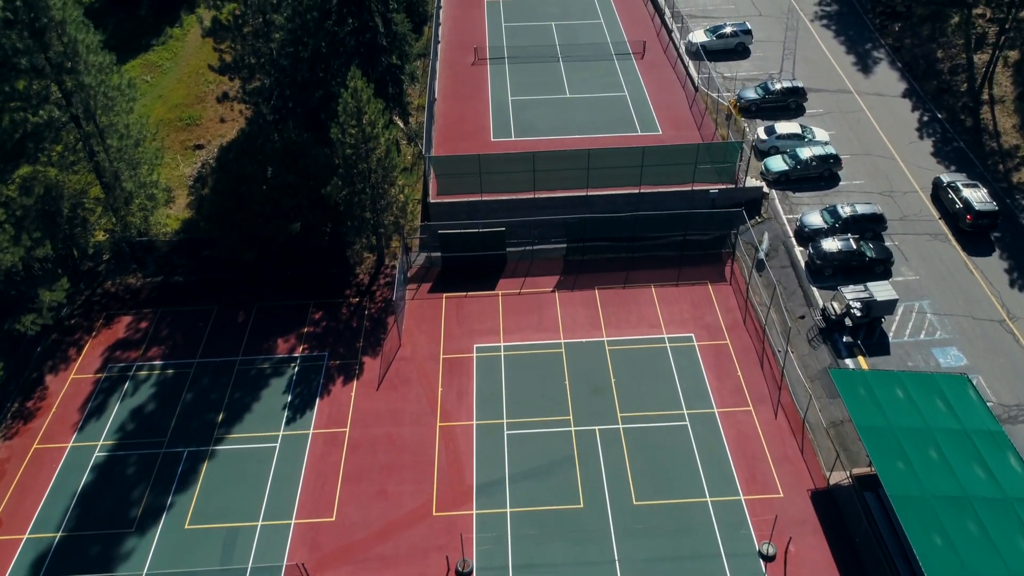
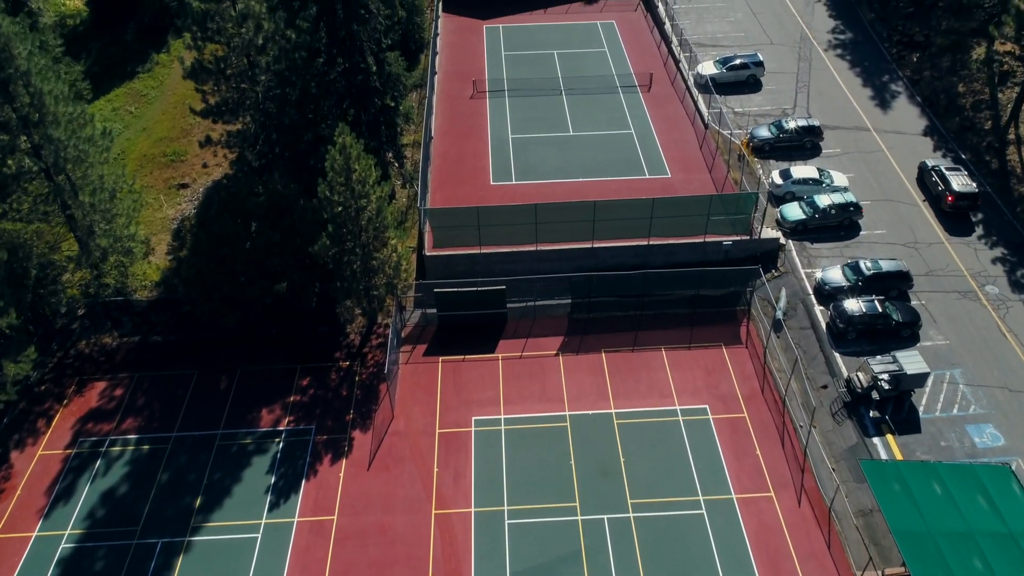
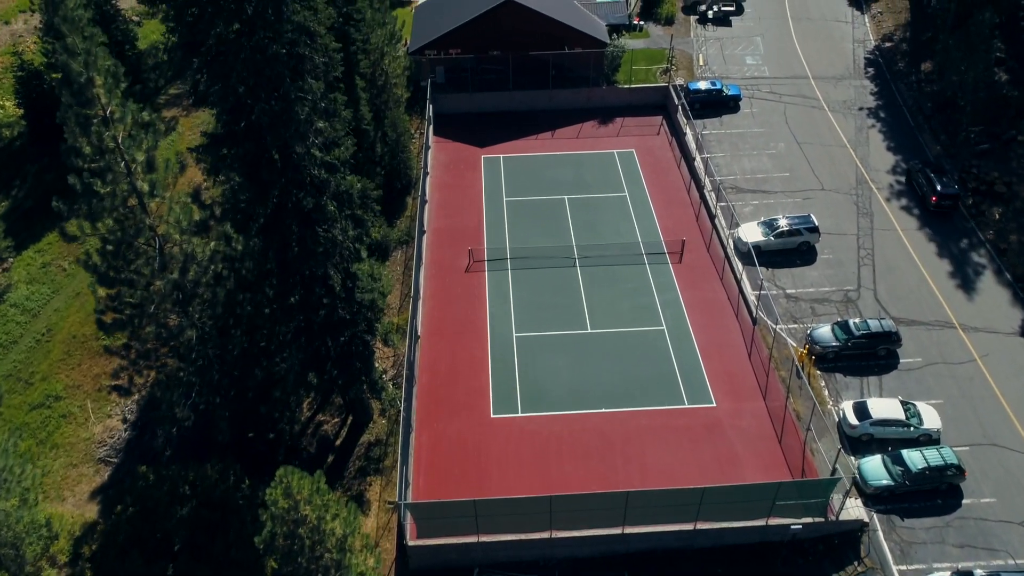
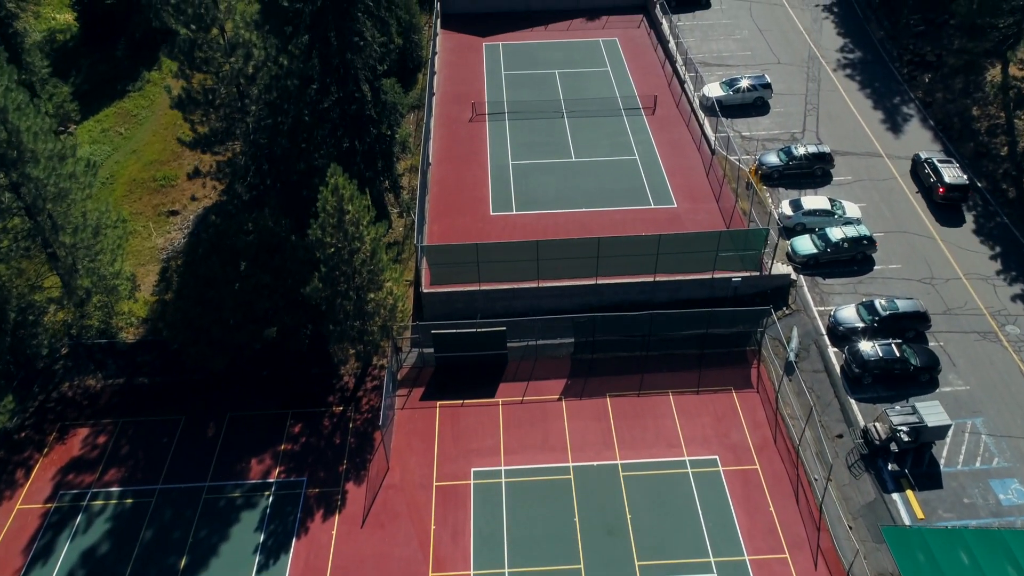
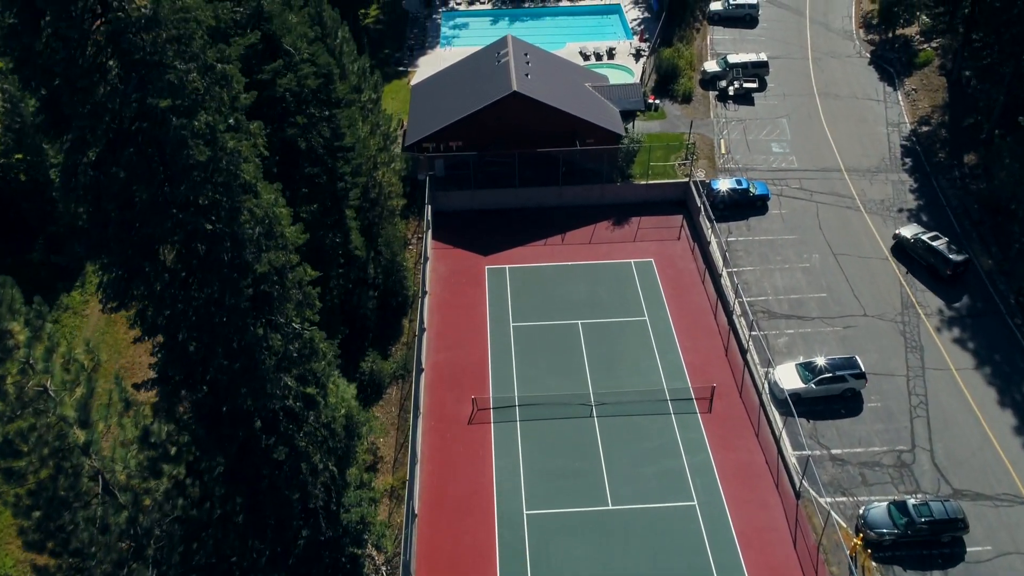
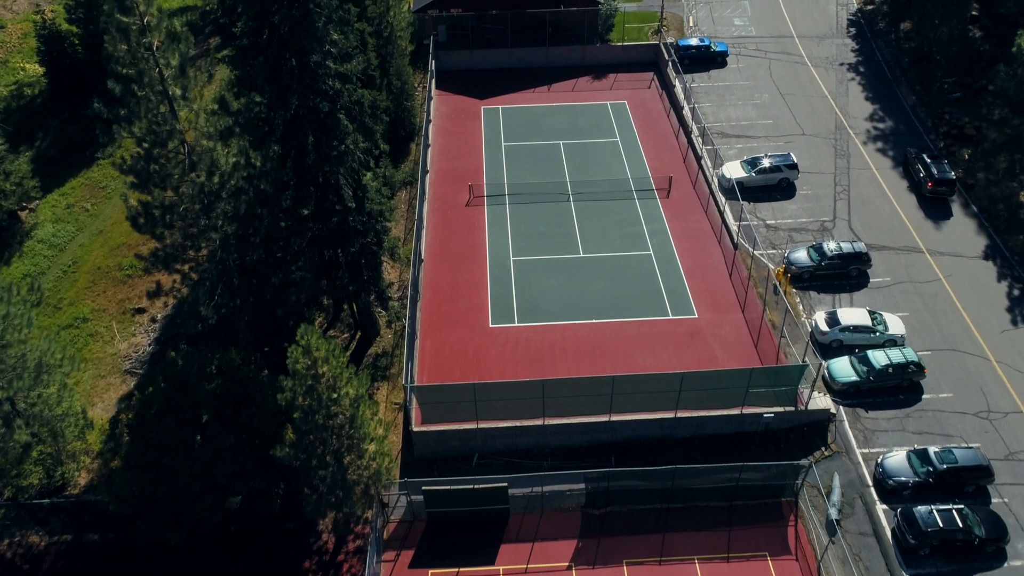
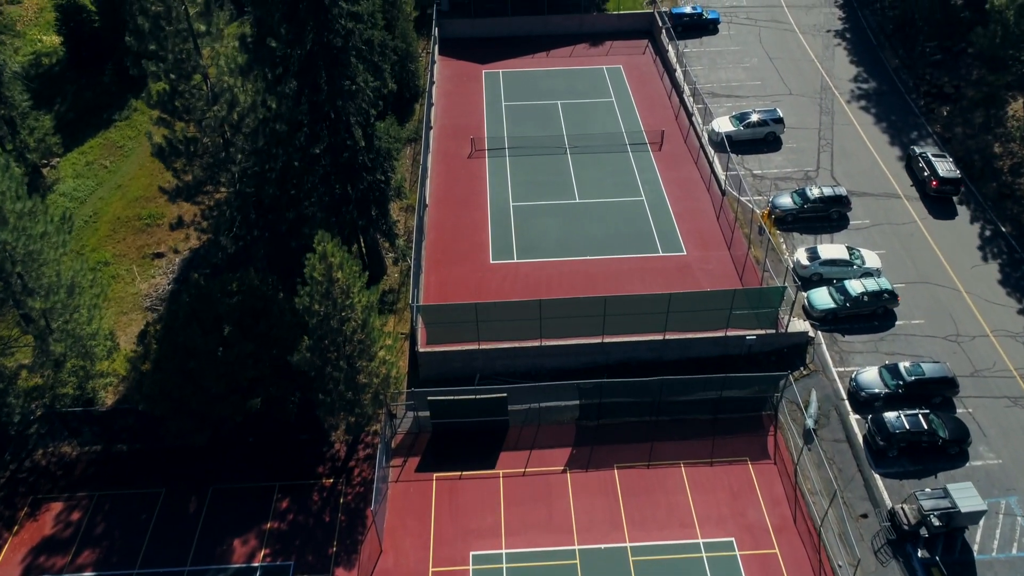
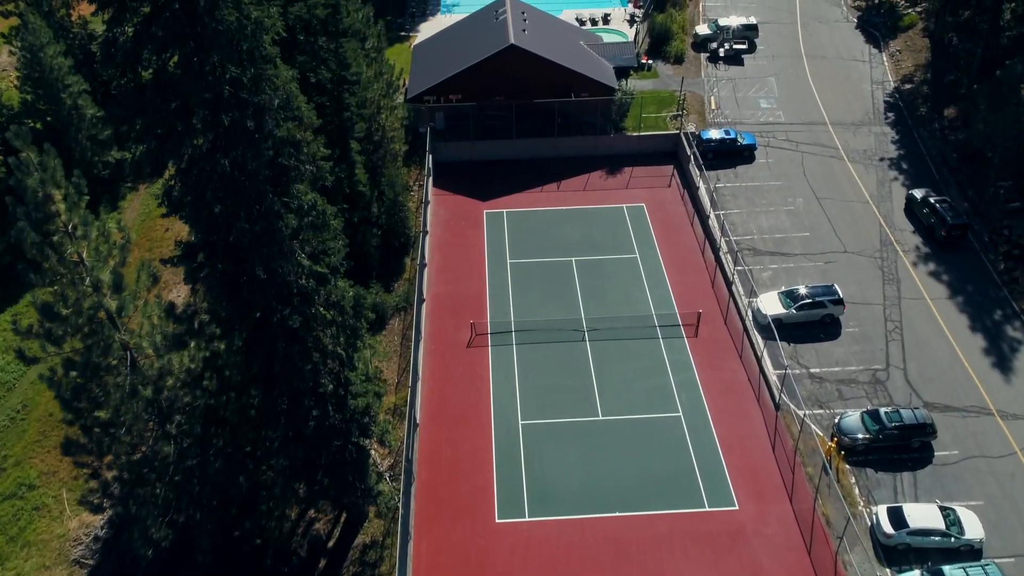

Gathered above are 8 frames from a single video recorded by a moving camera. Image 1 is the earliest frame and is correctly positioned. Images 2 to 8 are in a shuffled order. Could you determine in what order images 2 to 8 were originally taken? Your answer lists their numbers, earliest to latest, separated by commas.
2, 4, 7, 6, 3, 8, 5
